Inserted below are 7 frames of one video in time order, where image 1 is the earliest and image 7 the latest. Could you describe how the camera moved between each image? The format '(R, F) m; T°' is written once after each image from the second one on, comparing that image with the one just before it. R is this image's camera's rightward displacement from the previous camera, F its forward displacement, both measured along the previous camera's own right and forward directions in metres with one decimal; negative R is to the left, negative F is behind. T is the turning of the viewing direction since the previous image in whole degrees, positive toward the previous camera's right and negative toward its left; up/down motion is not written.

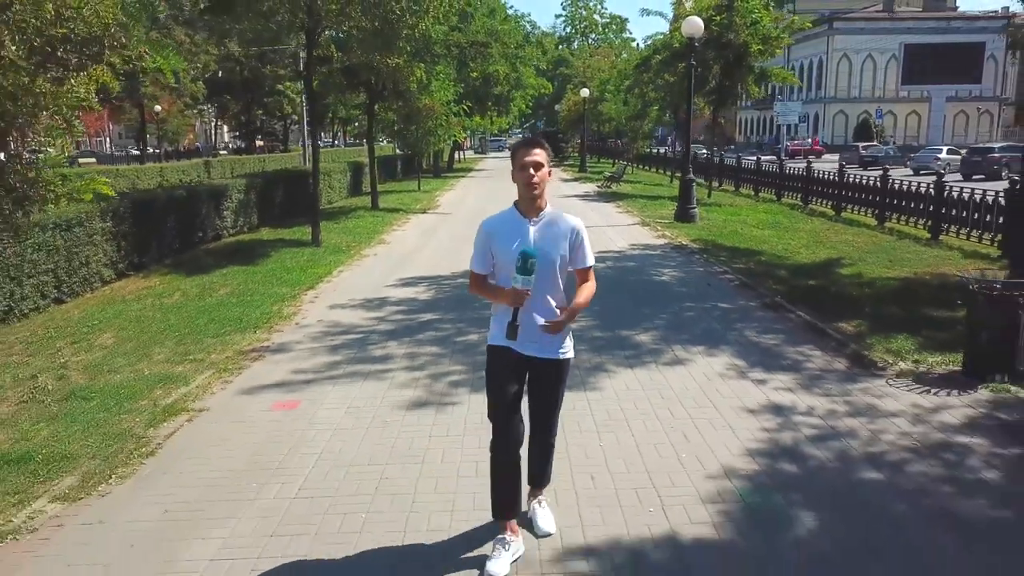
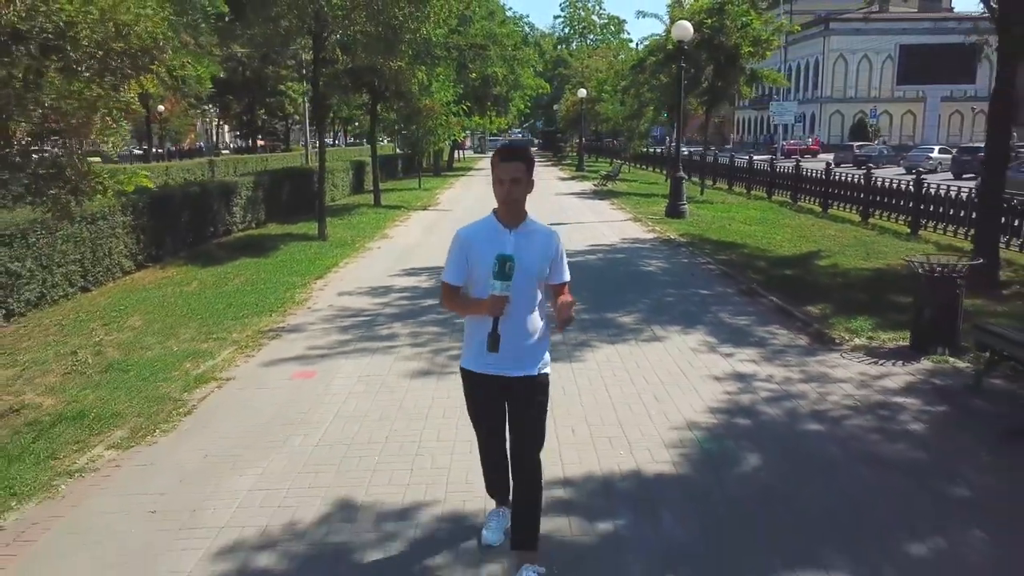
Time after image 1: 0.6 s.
(0.0, -0.7) m; 0°
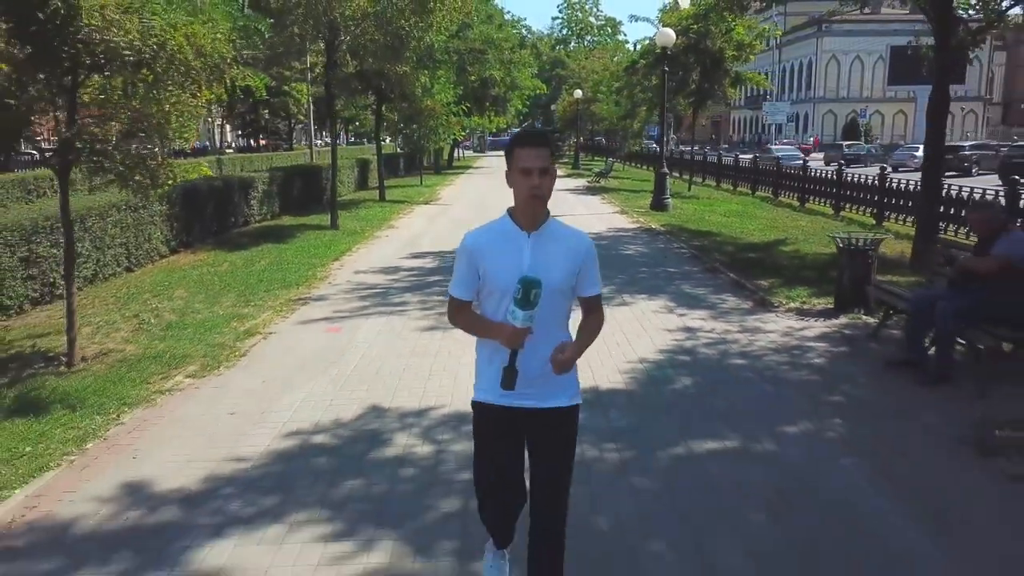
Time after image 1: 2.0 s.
(+0.1, -1.5) m; 0°
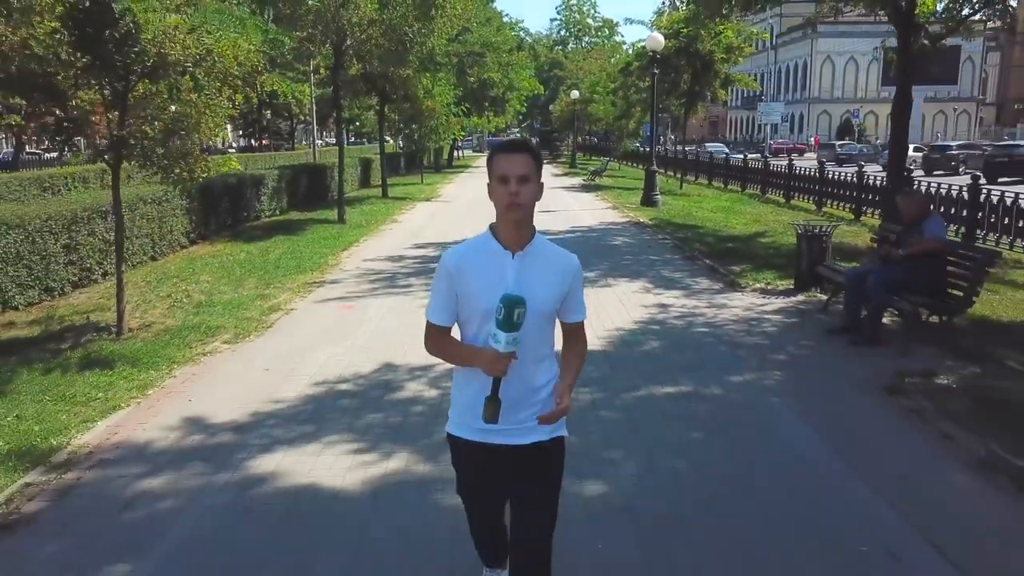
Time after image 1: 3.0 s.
(0.0, -1.0) m; 0°
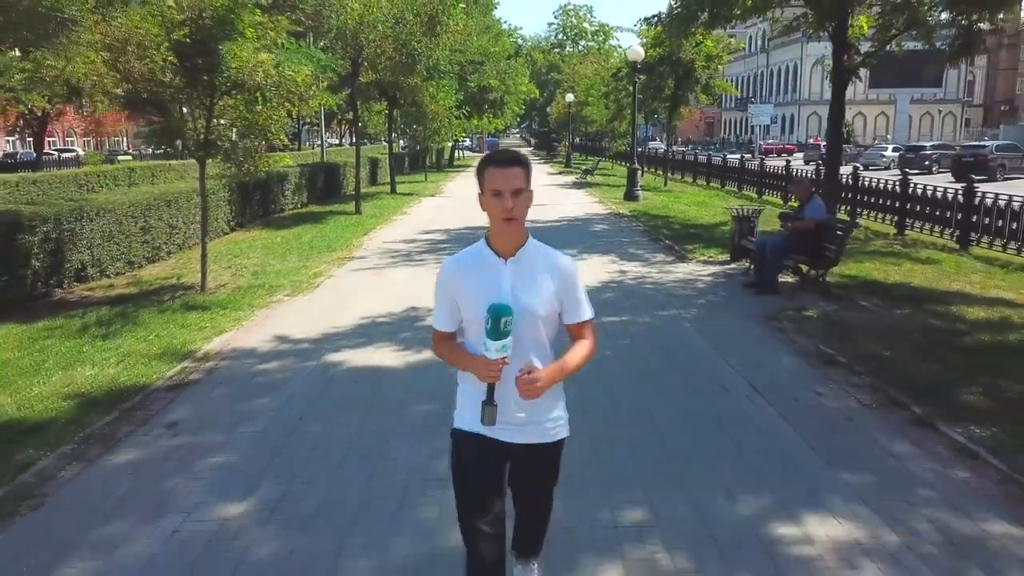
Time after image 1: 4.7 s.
(+0.1, -2.5) m; 0°
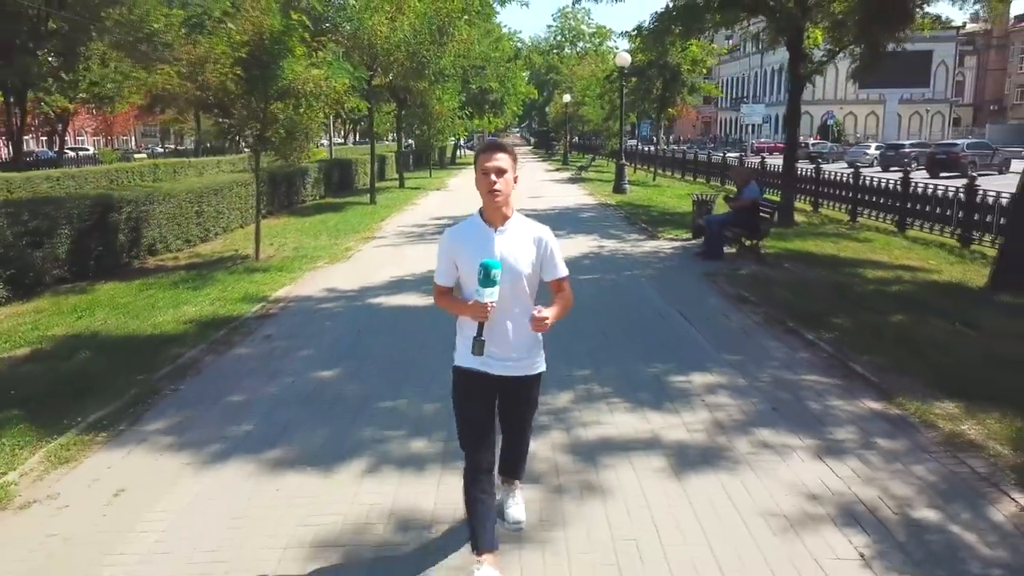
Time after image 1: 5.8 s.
(0.0, -2.4) m; 0°
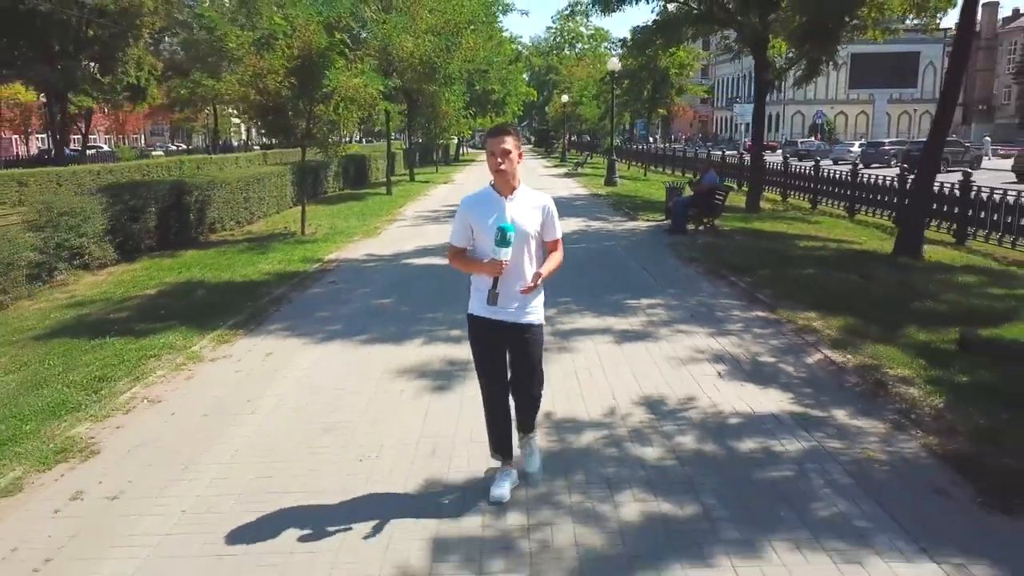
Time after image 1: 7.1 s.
(0.0, -2.7) m; 0°
